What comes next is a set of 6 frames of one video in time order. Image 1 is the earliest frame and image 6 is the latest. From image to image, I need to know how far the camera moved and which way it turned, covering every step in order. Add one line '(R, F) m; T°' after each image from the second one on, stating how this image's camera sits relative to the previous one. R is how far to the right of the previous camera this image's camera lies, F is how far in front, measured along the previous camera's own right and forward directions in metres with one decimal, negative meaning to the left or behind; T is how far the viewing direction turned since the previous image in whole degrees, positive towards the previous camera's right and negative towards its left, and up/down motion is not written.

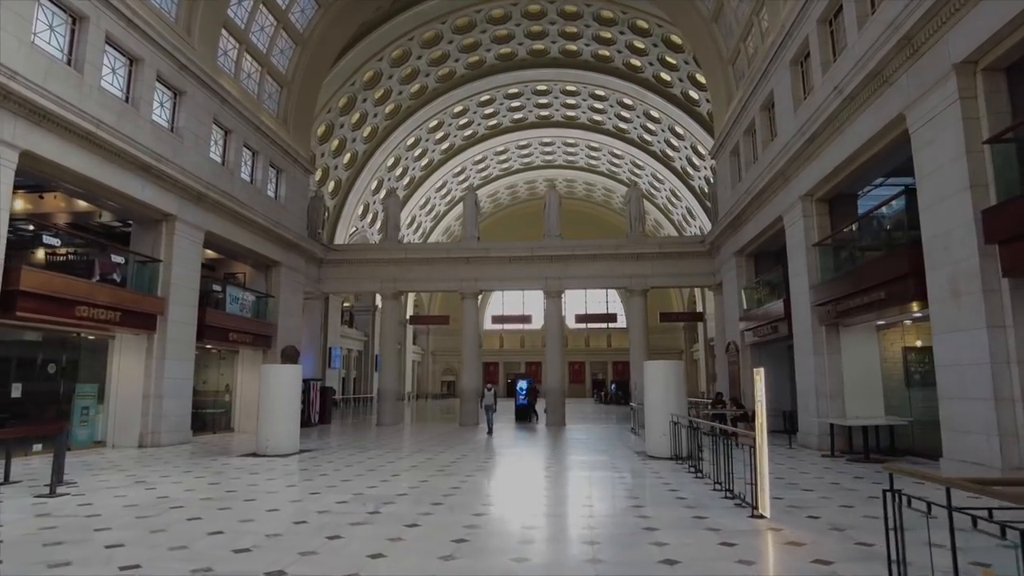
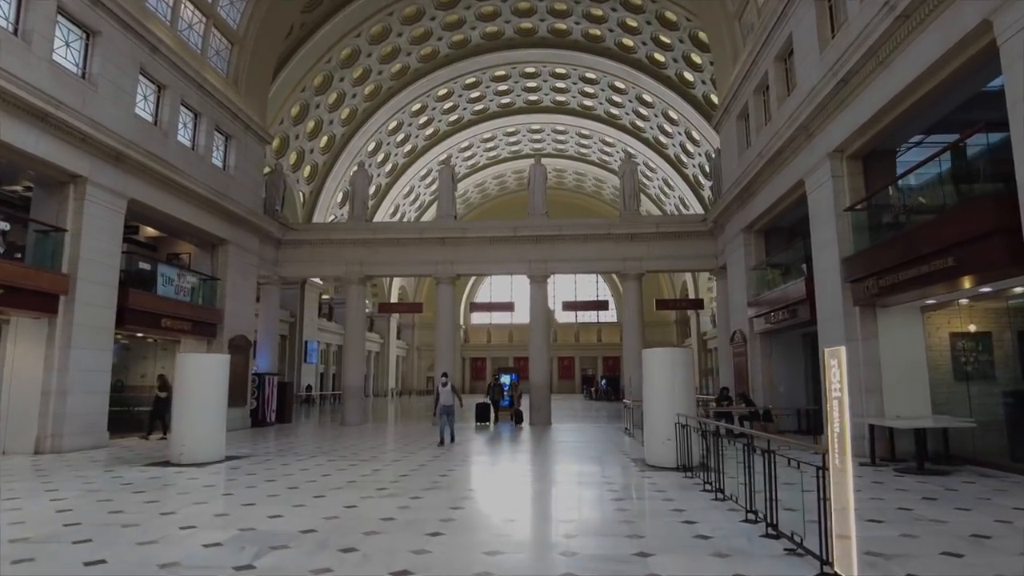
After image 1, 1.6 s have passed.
(+0.3, +2.5) m; +1°
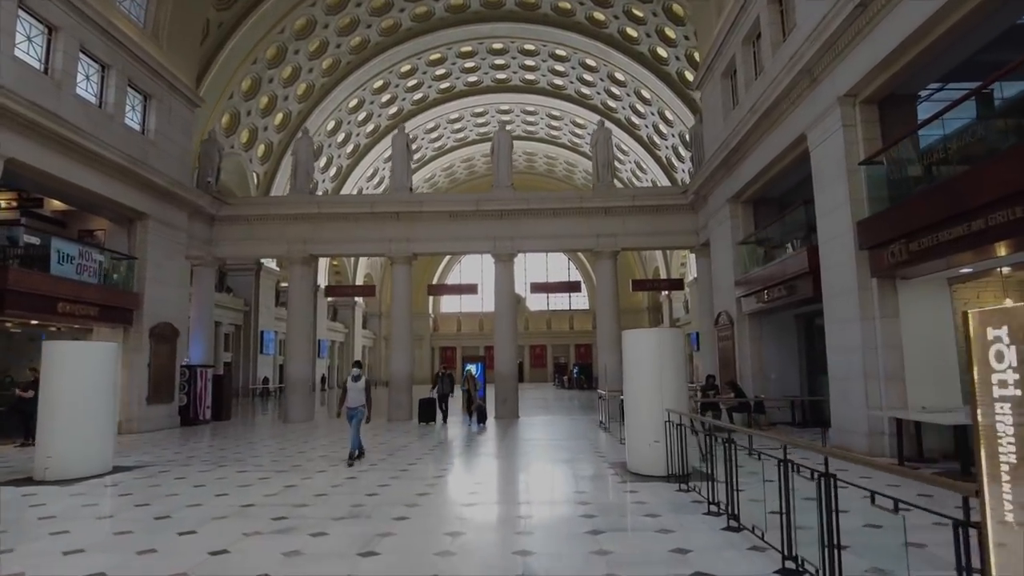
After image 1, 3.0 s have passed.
(+0.3, +2.1) m; +2°
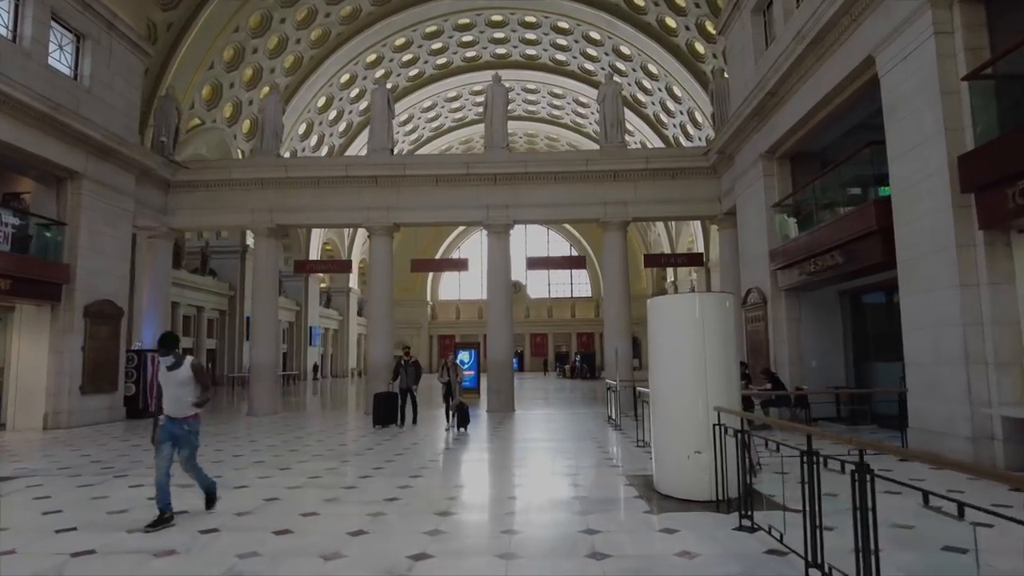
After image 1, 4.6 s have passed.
(+0.2, +2.5) m; 0°
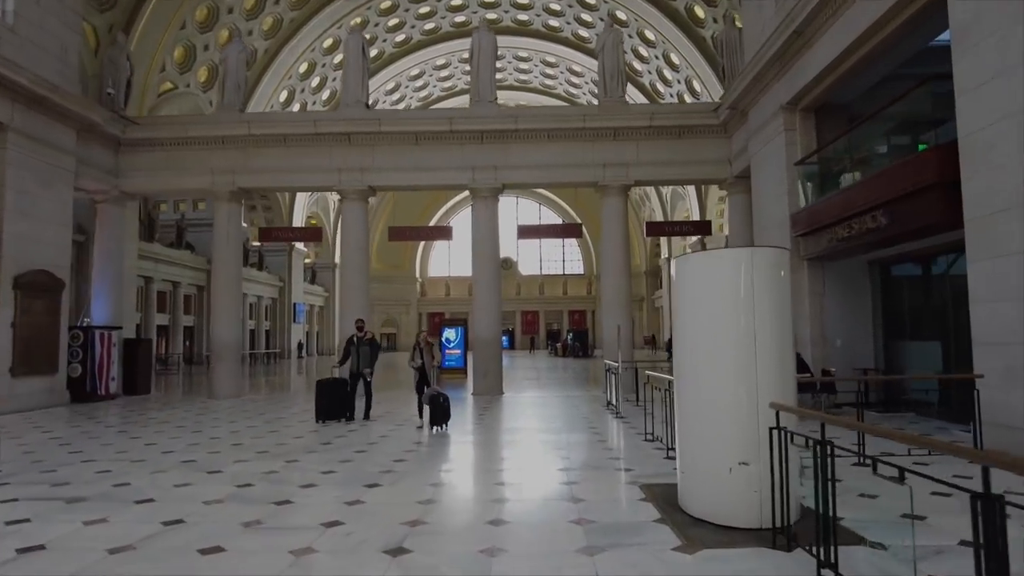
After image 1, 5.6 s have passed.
(+0.1, +1.6) m; +1°
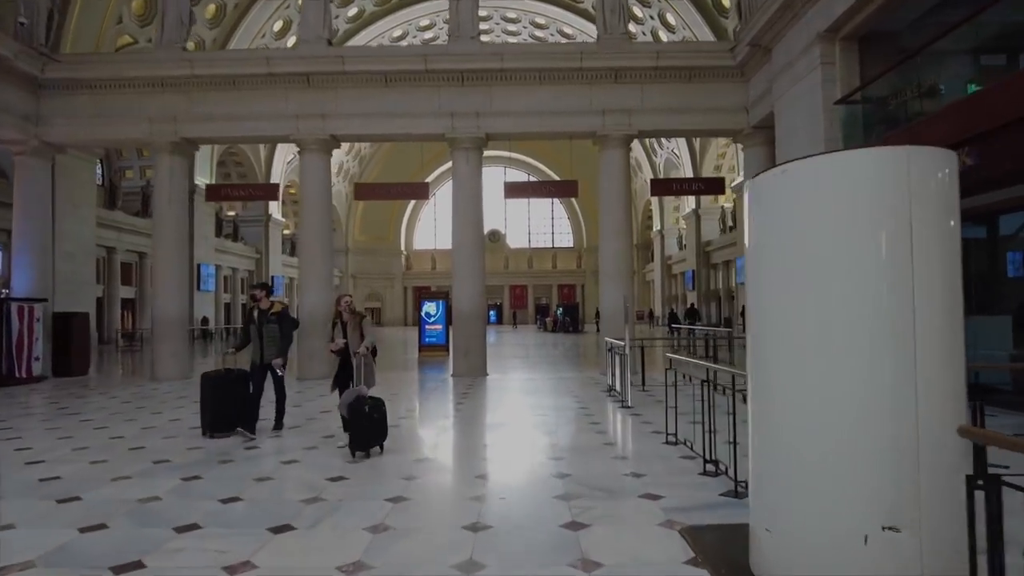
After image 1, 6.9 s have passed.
(+0.1, +2.0) m; +1°
